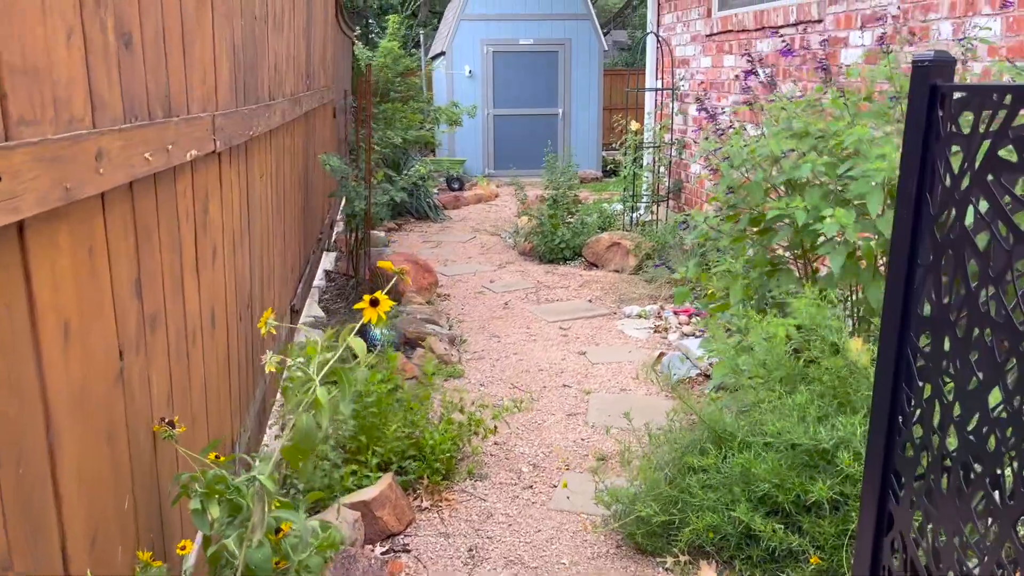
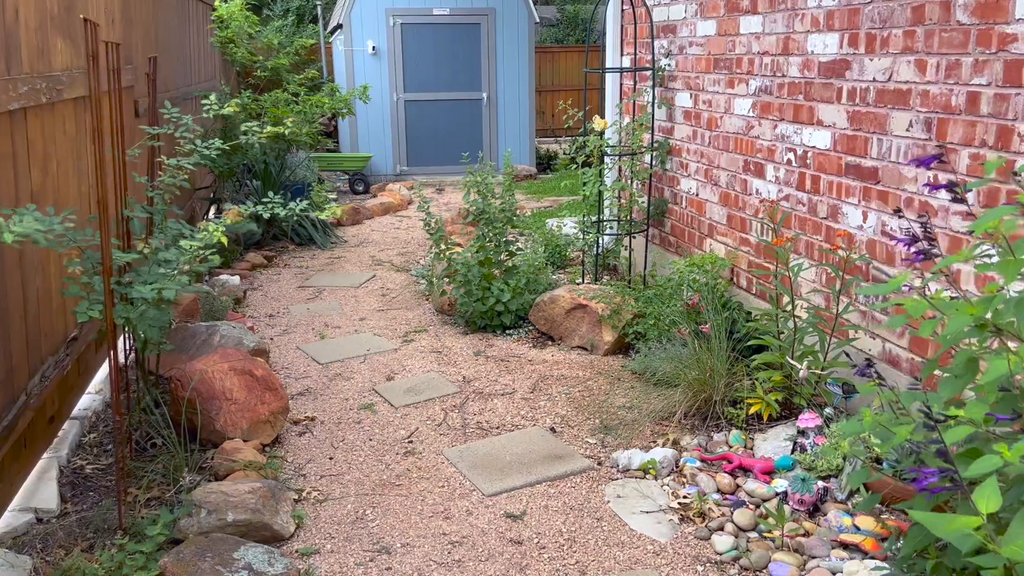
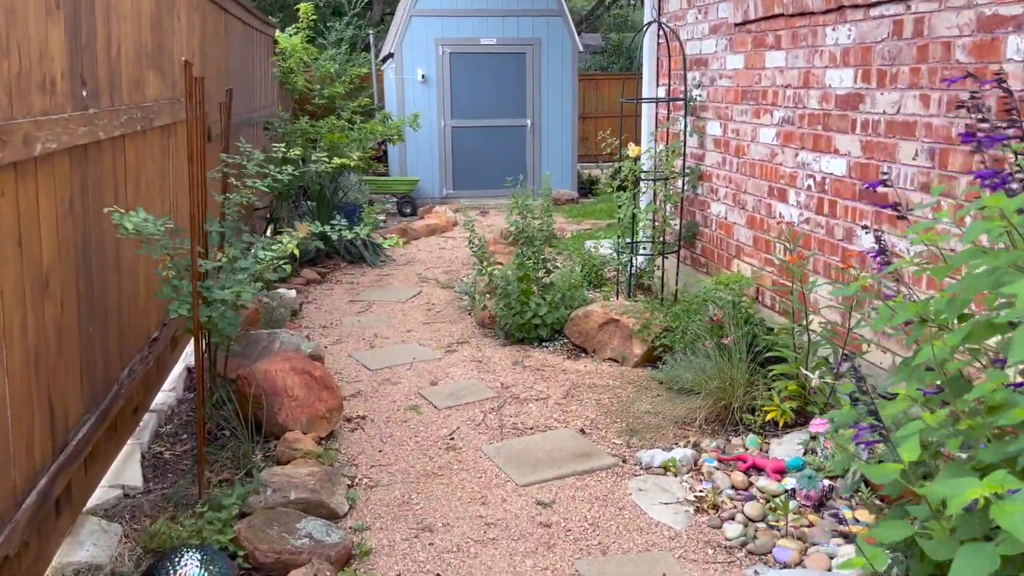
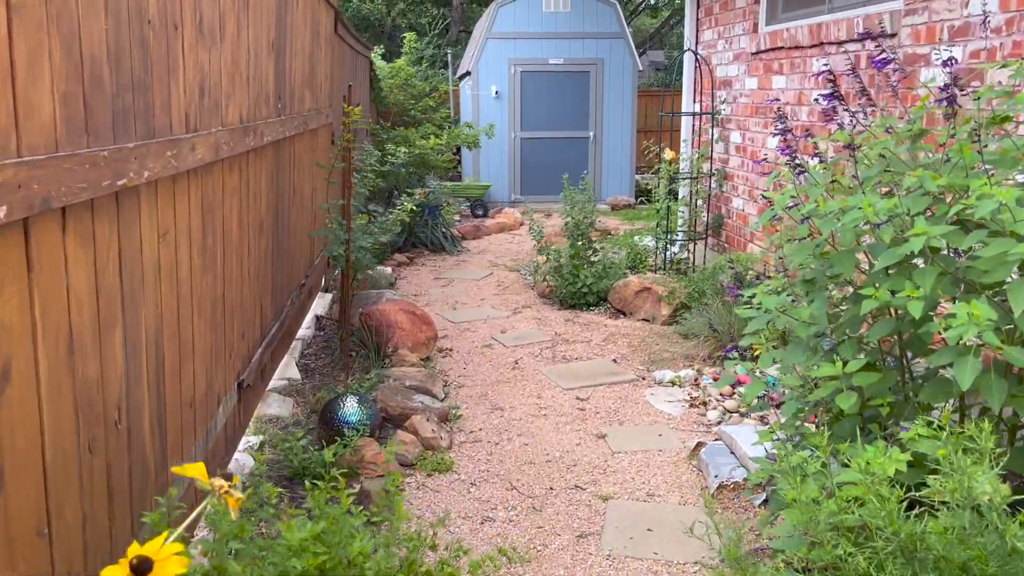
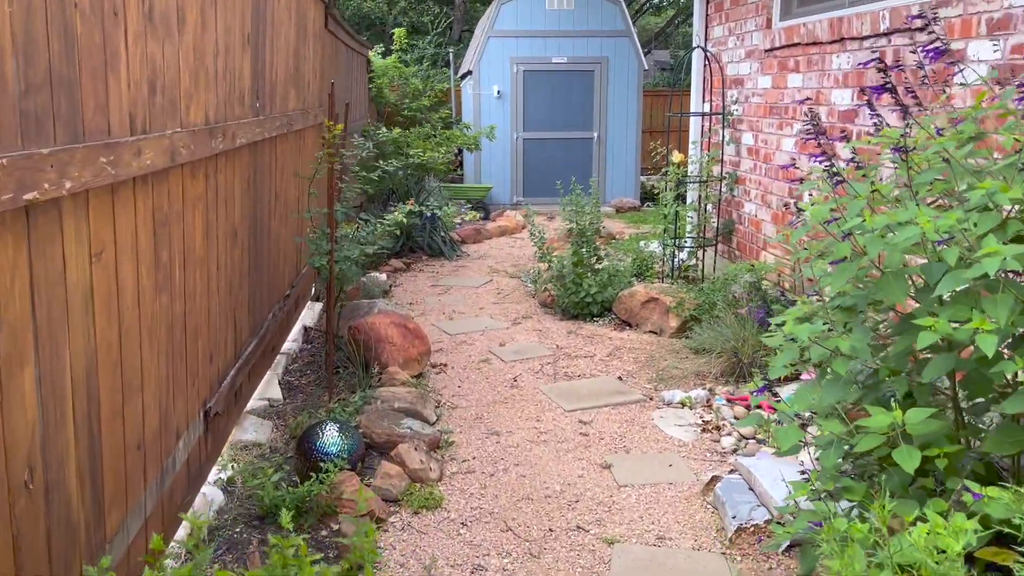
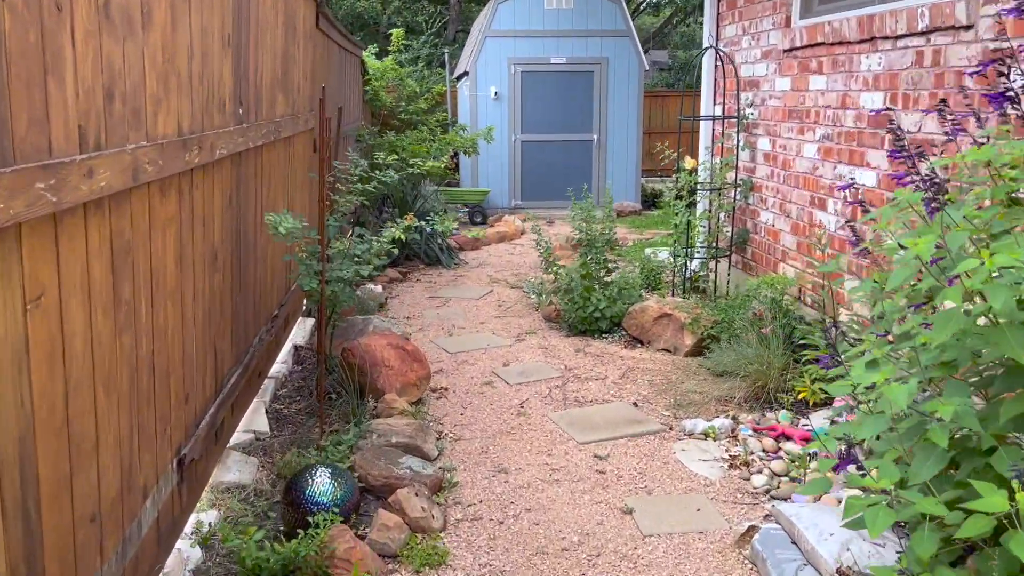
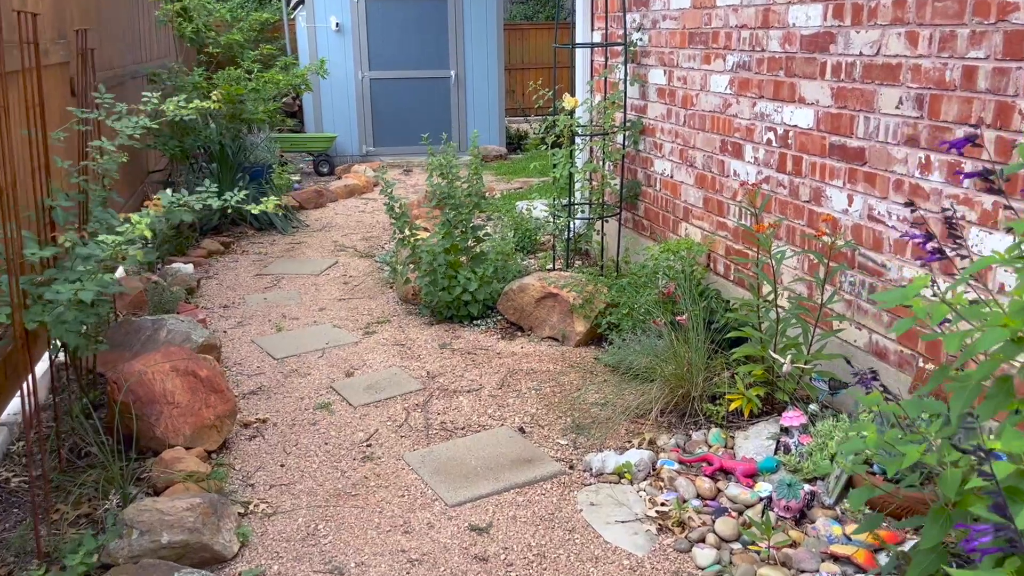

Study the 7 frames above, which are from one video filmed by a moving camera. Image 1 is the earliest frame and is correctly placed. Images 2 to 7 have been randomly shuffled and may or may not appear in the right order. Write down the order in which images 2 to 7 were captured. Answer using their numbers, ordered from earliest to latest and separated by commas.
4, 5, 6, 3, 2, 7
